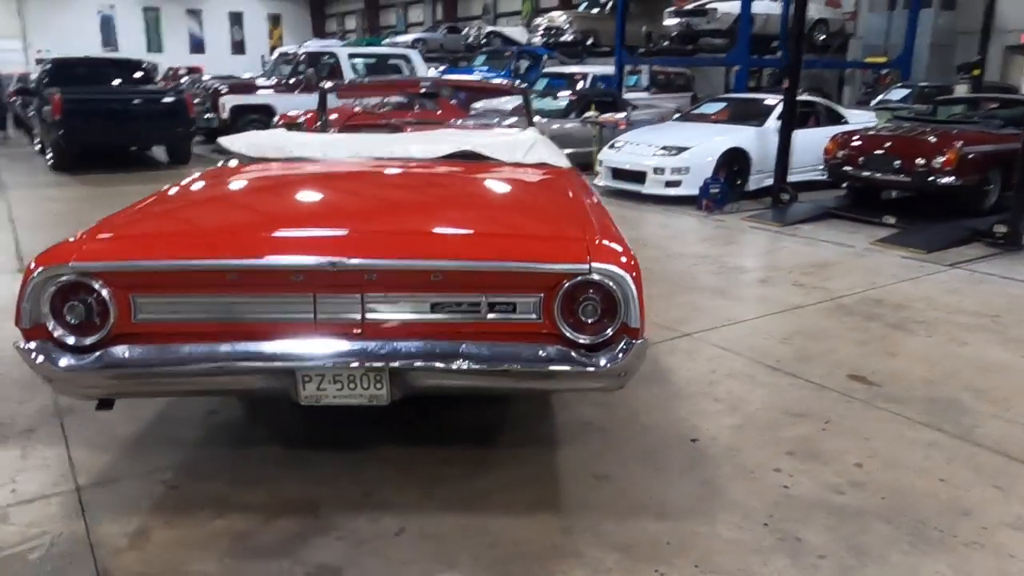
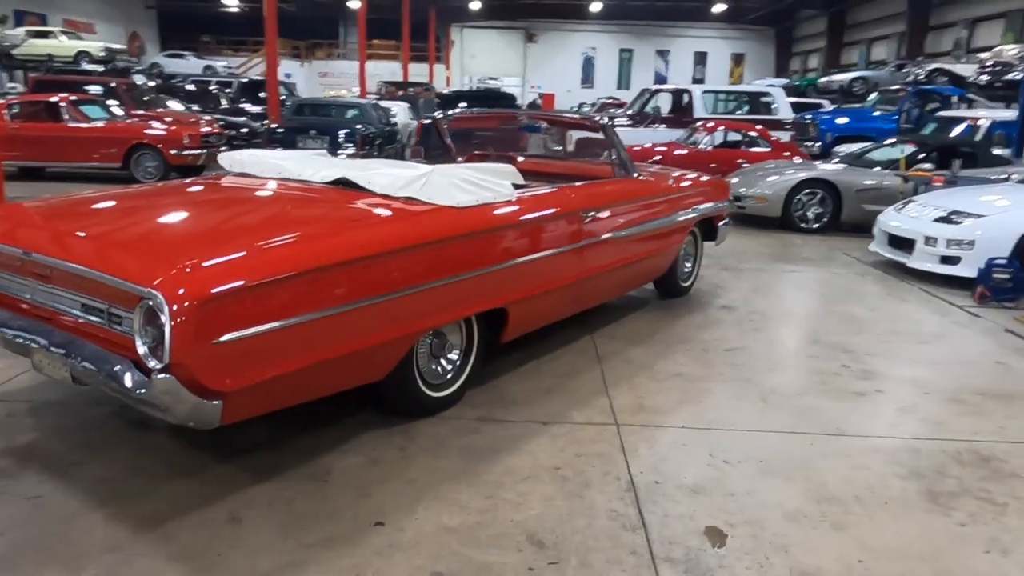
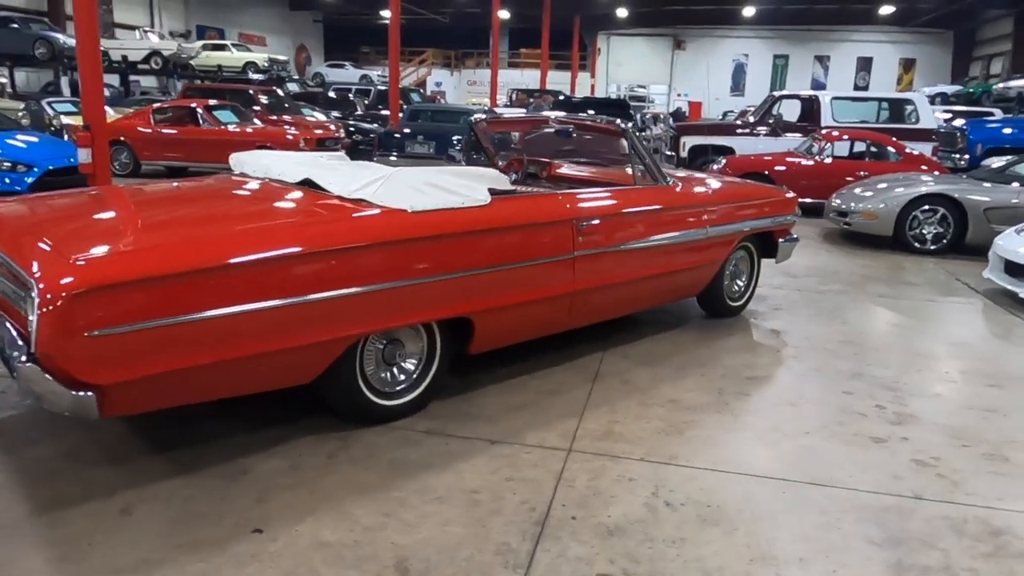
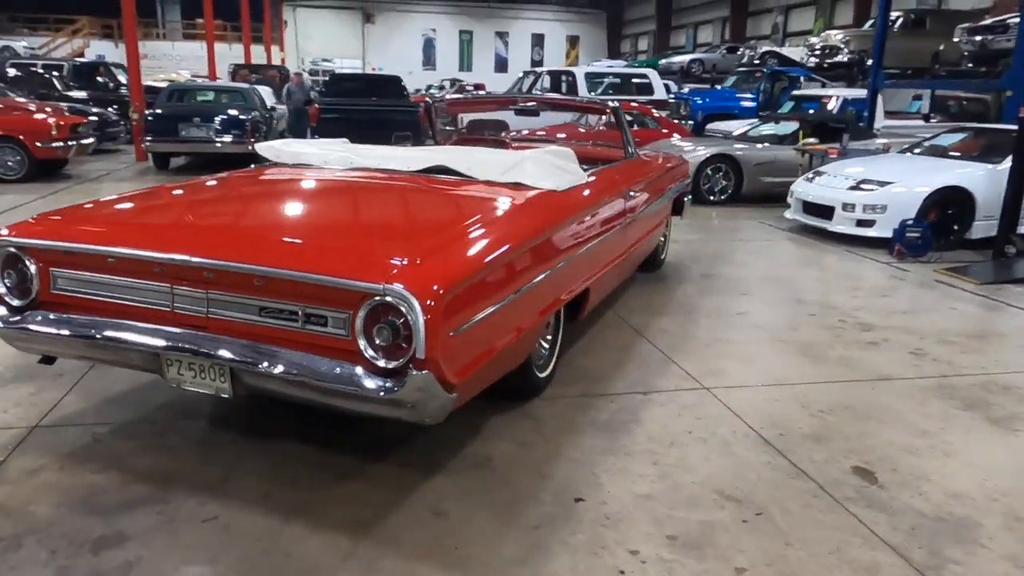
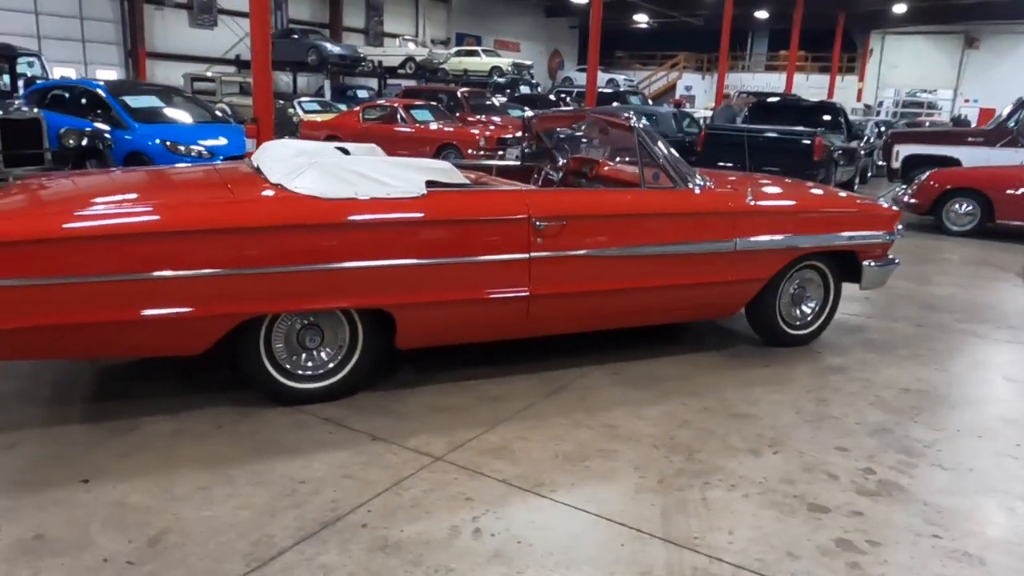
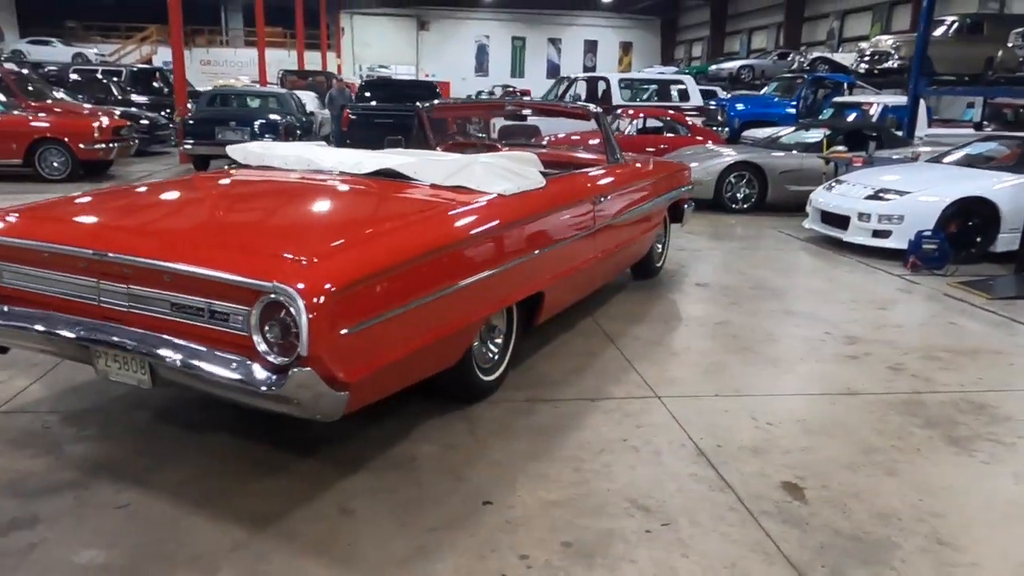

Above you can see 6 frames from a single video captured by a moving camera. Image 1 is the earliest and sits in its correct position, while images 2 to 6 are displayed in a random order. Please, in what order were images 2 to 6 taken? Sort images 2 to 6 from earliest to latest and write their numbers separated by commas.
4, 6, 2, 3, 5
